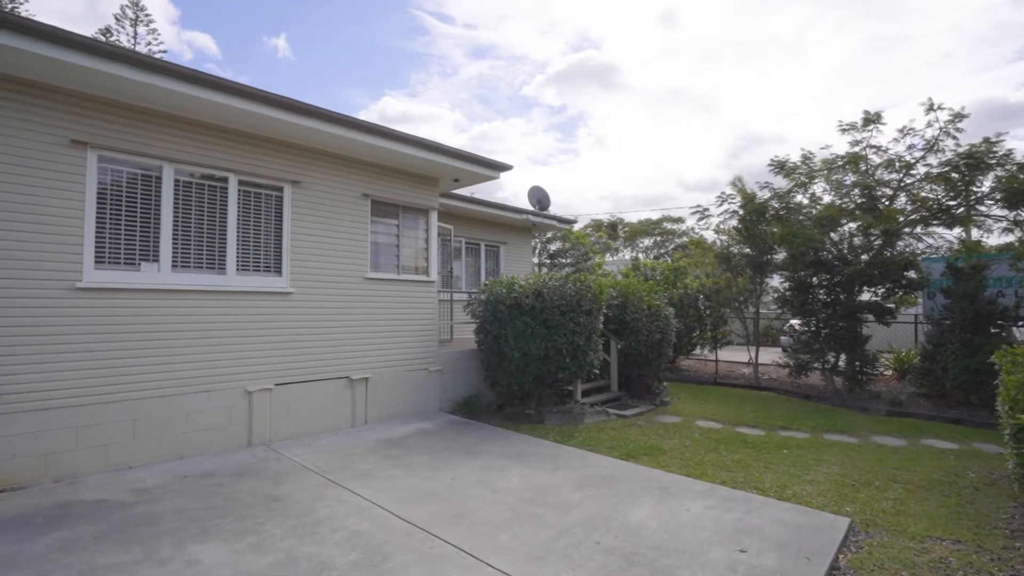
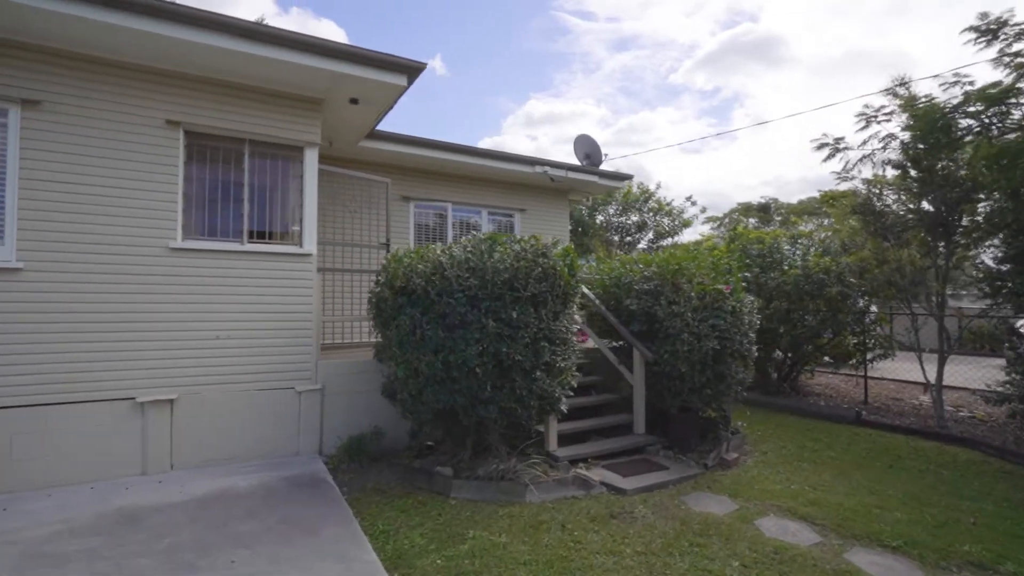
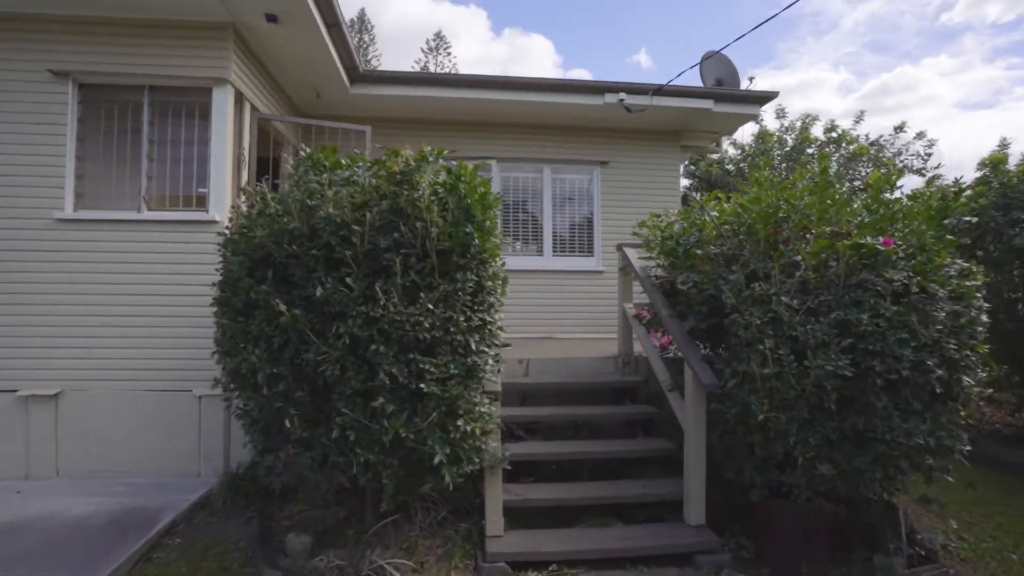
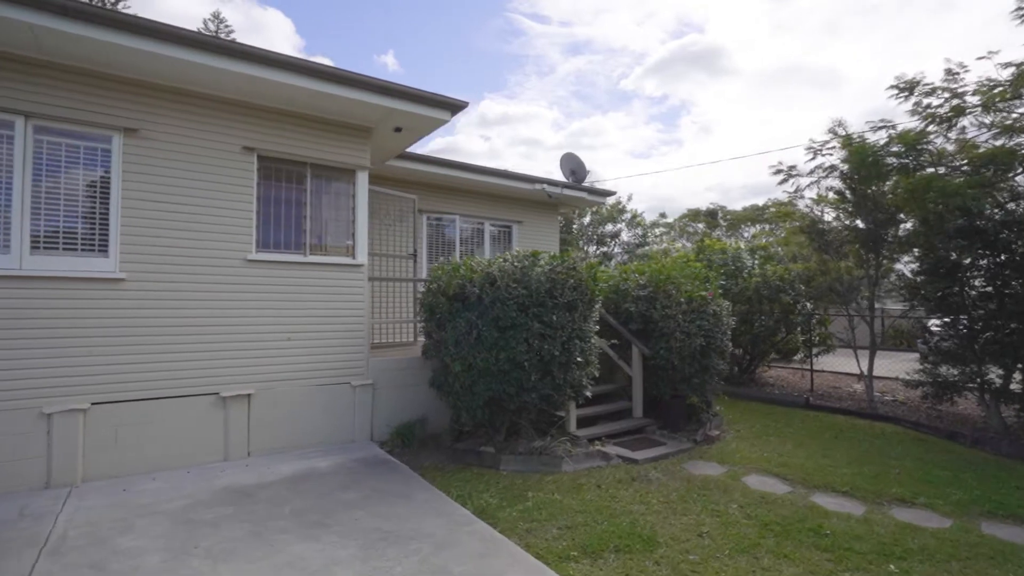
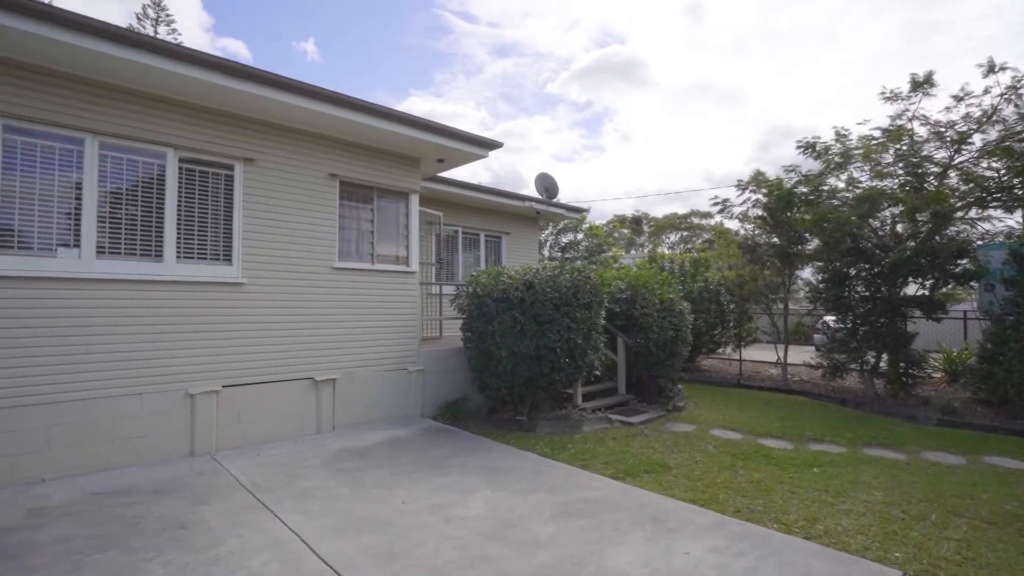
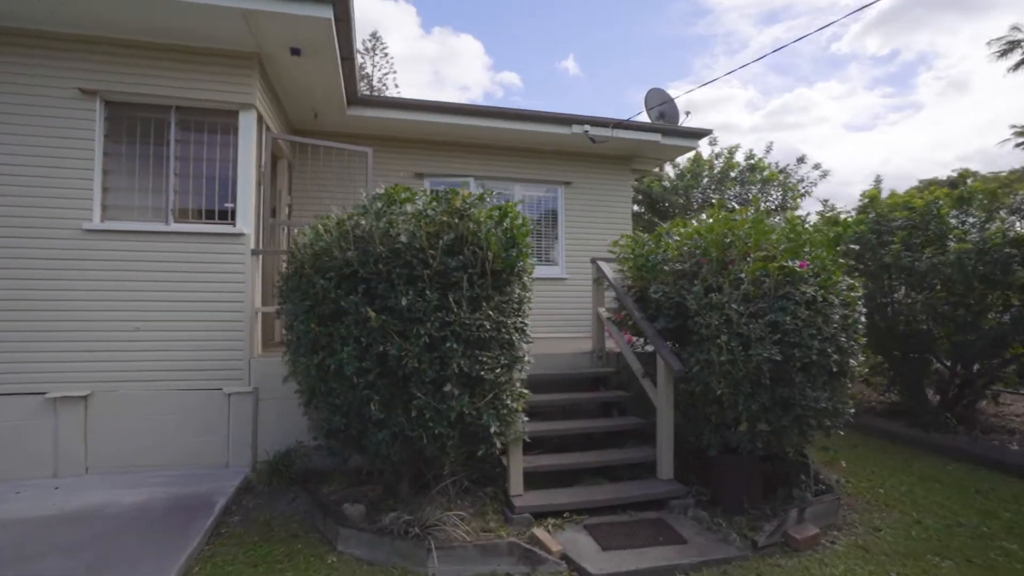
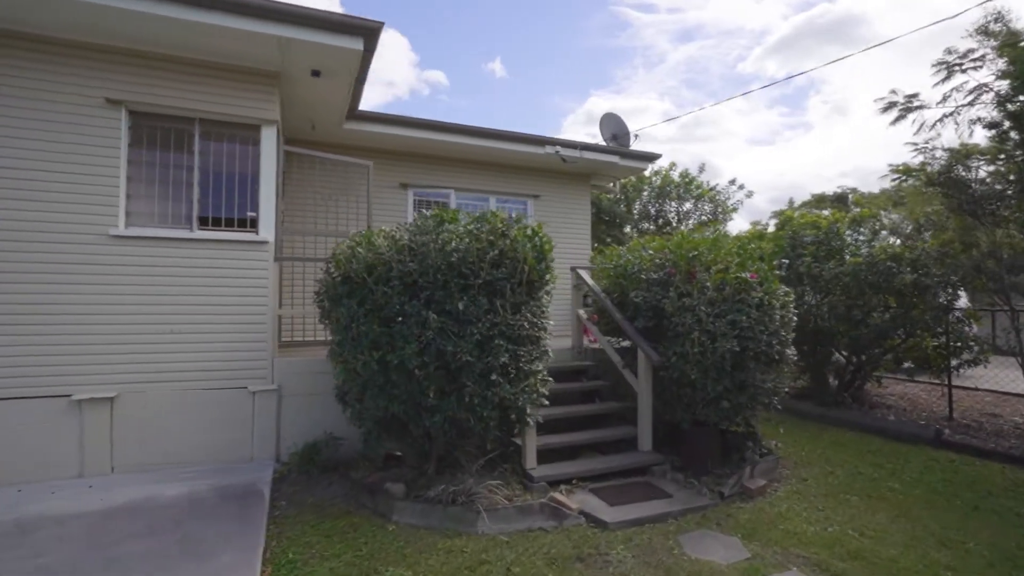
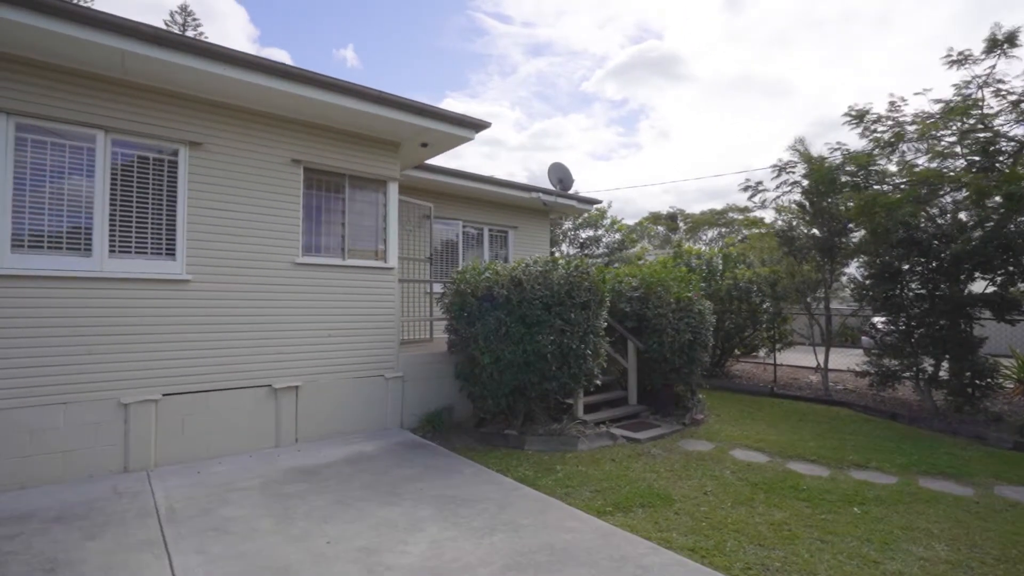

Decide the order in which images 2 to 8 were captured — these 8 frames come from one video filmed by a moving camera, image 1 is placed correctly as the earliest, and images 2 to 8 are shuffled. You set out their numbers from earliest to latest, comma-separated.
5, 8, 4, 2, 7, 6, 3
